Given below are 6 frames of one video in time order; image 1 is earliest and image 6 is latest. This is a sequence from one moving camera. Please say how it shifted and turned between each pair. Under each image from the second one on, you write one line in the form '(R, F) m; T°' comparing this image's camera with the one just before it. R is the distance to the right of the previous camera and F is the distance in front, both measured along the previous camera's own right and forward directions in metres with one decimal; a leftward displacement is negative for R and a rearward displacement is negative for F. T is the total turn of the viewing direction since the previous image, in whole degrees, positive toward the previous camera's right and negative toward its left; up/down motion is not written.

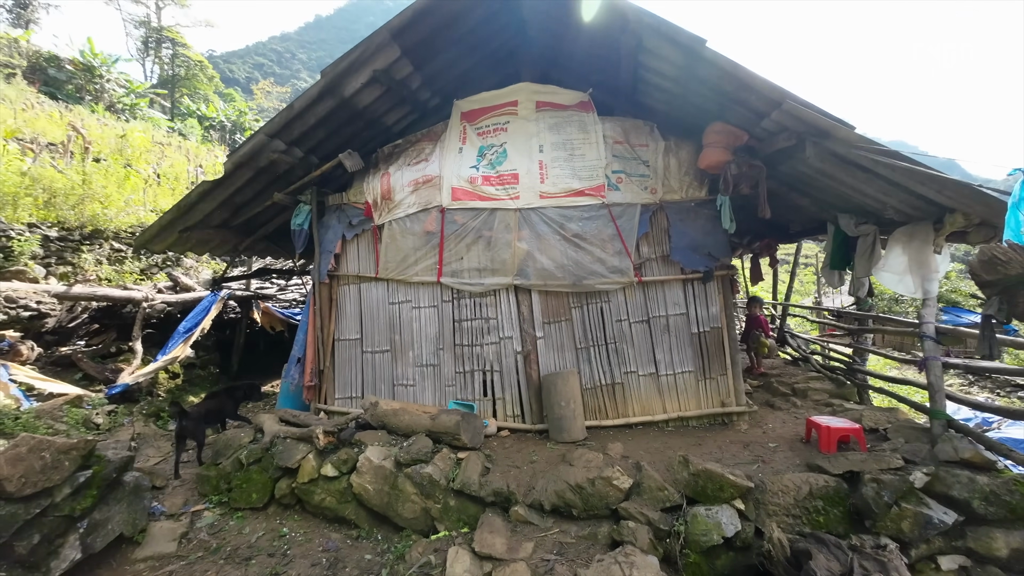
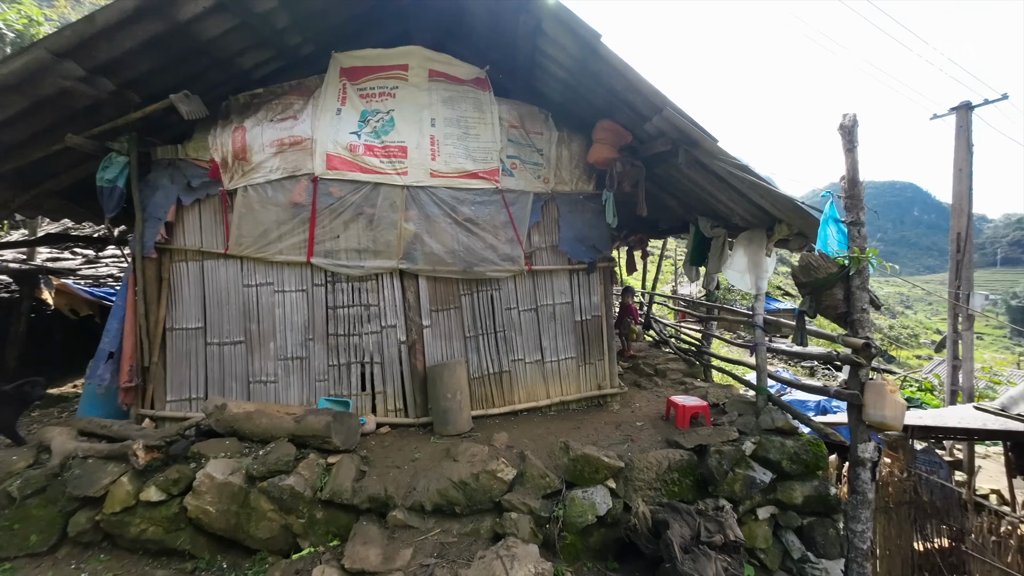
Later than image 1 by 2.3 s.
(+0.1, +0.2) m; +16°
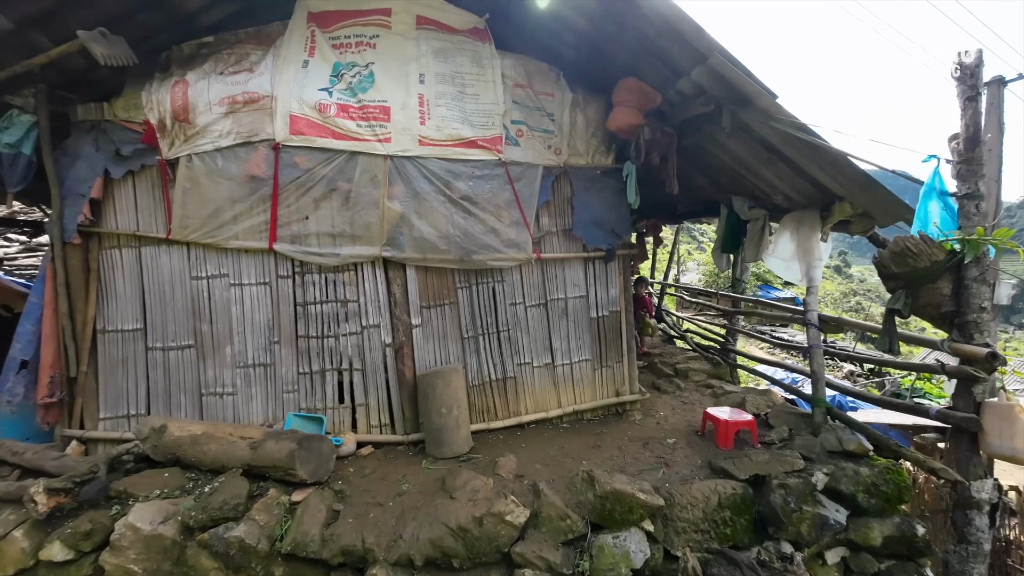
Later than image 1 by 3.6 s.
(-0.1, +0.8) m; +1°
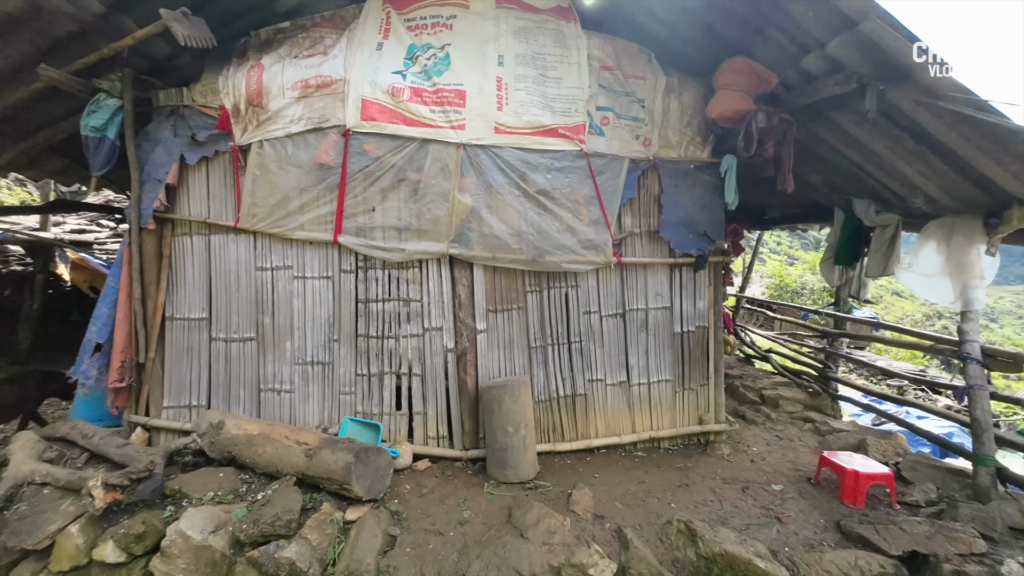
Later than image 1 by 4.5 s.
(-0.3, +0.4) m; -6°
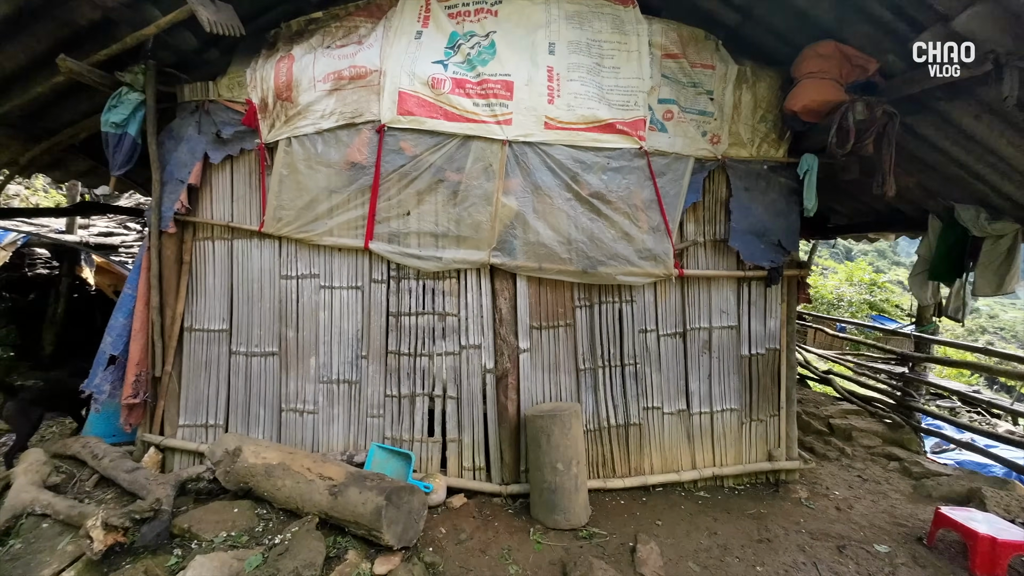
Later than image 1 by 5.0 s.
(-0.3, +0.4) m; -3°
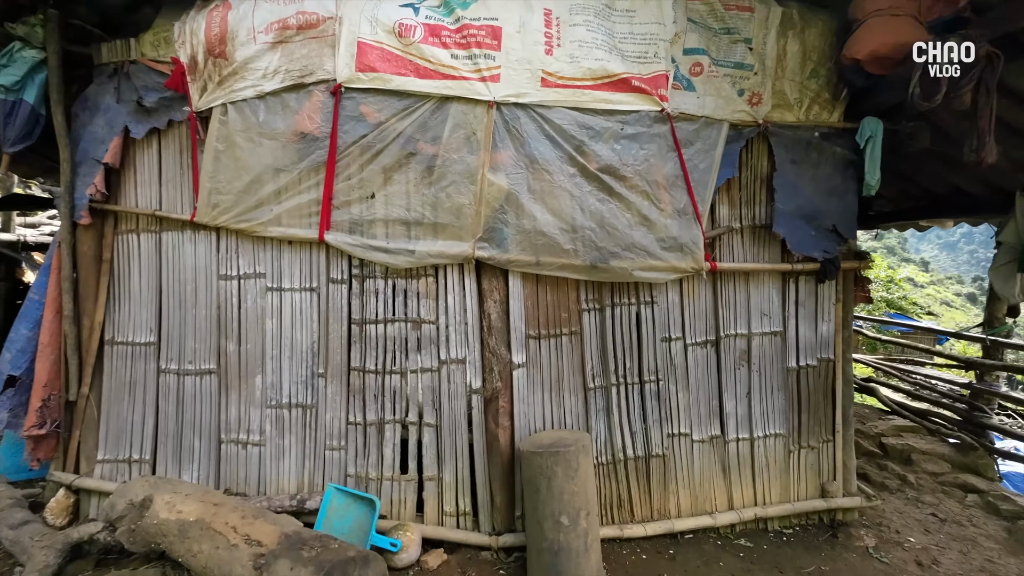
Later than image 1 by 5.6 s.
(+0.1, +0.7) m; -1°
